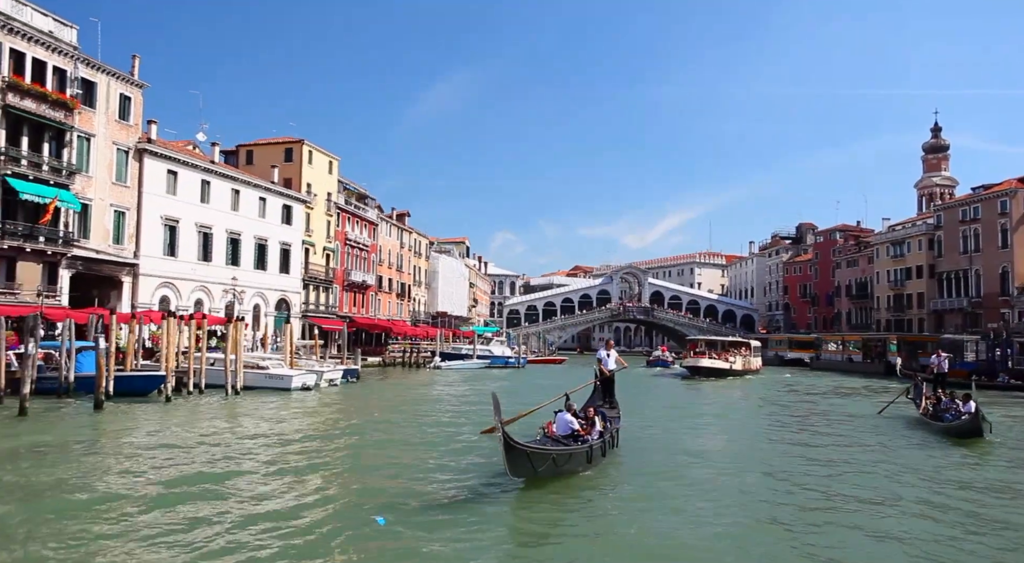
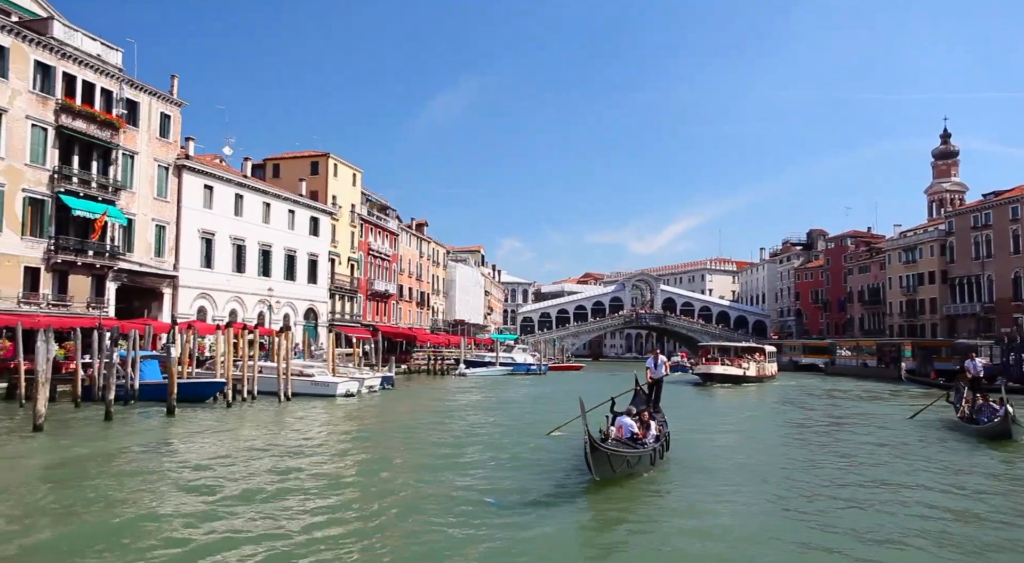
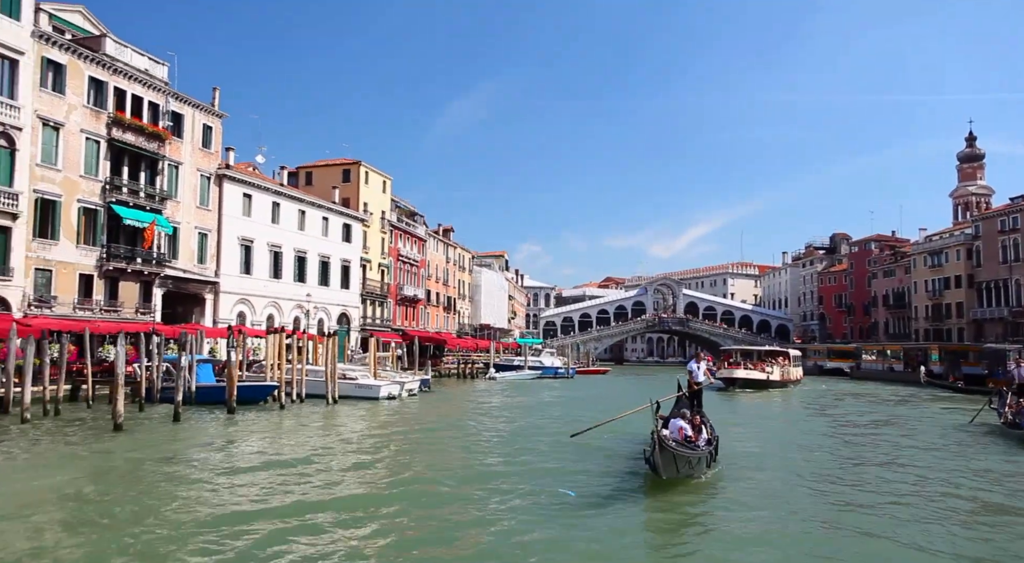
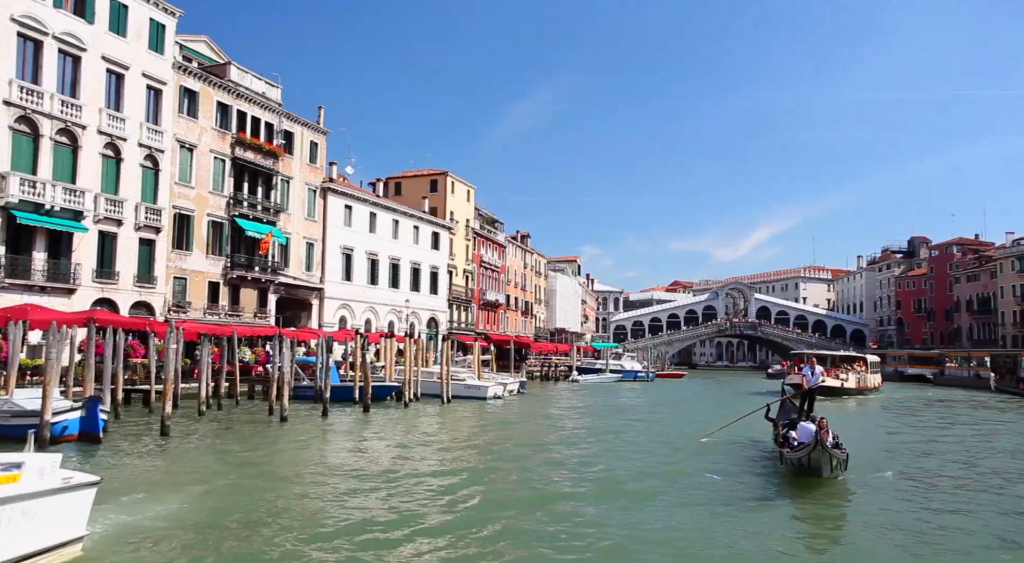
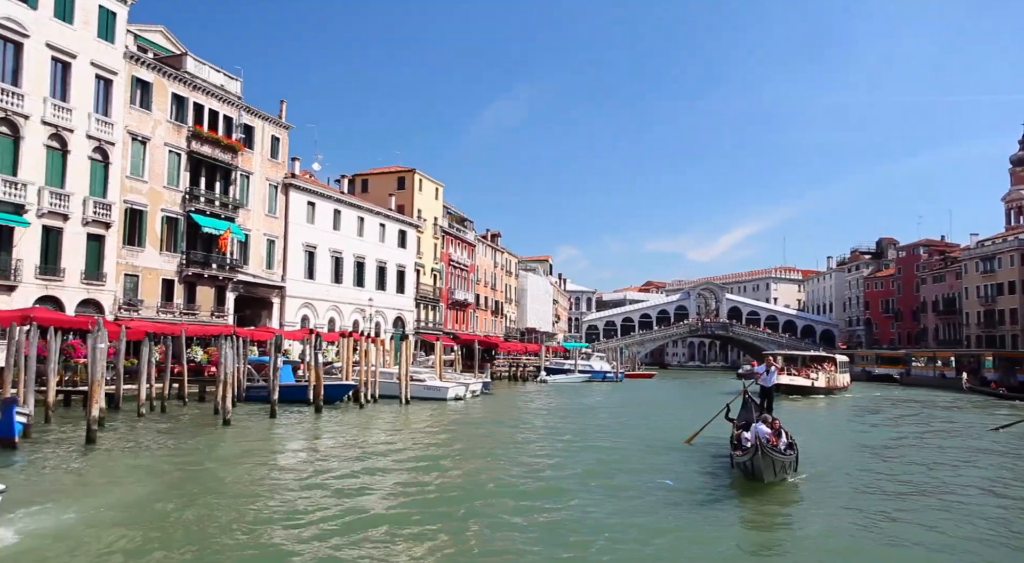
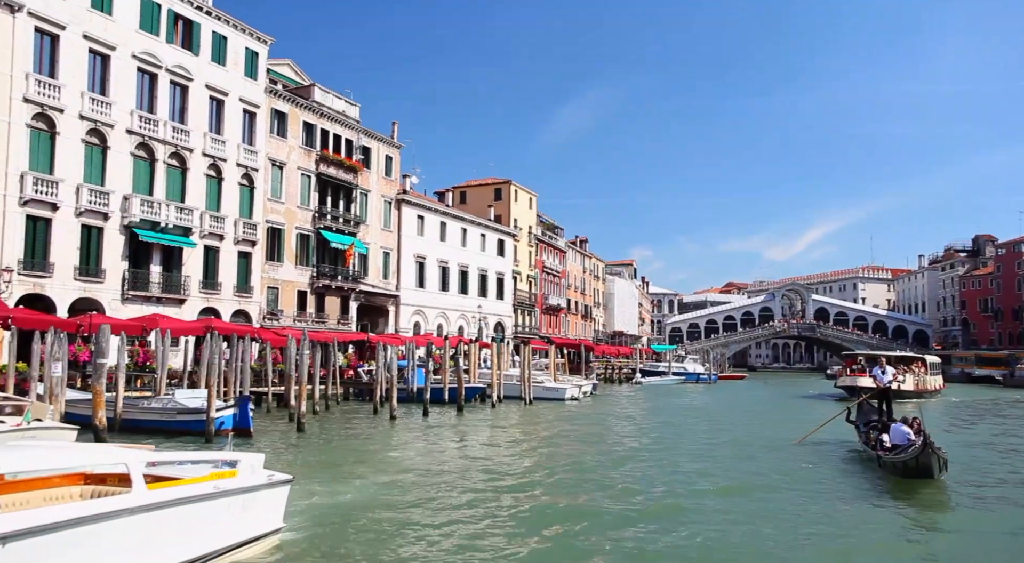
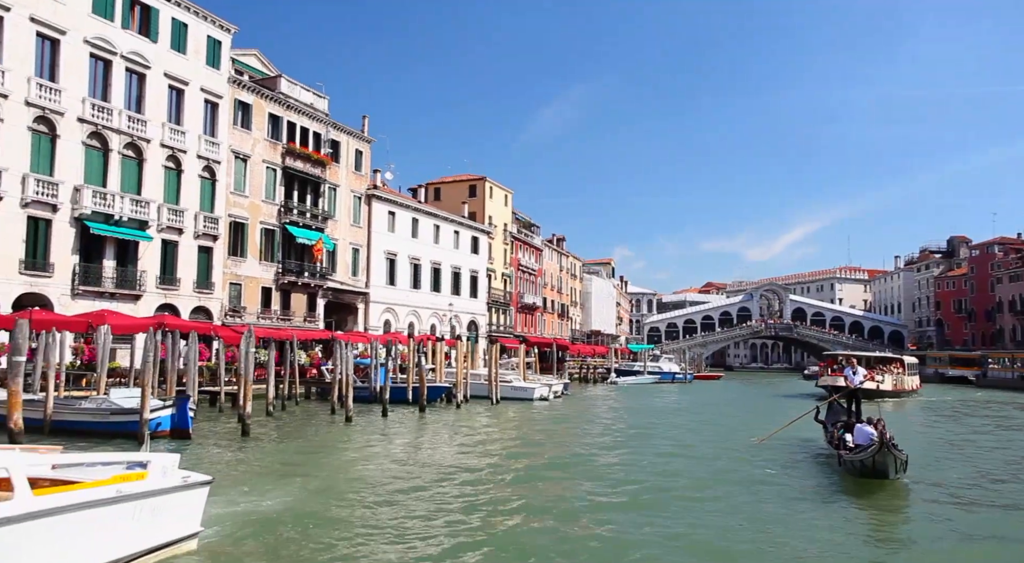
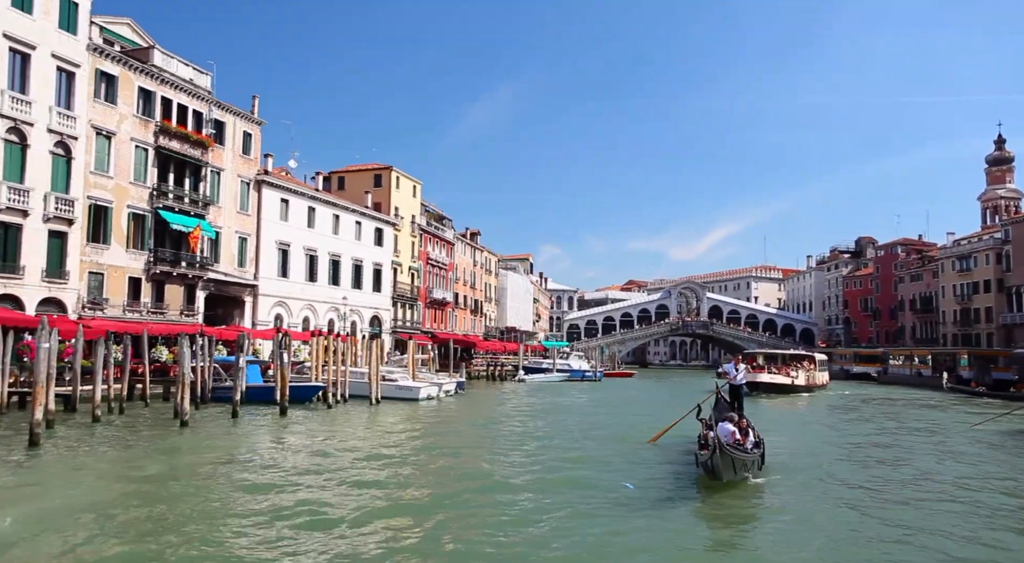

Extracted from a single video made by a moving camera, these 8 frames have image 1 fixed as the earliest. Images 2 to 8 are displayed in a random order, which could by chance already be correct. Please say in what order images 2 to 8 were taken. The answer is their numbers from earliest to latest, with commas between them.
2, 3, 8, 5, 4, 7, 6
